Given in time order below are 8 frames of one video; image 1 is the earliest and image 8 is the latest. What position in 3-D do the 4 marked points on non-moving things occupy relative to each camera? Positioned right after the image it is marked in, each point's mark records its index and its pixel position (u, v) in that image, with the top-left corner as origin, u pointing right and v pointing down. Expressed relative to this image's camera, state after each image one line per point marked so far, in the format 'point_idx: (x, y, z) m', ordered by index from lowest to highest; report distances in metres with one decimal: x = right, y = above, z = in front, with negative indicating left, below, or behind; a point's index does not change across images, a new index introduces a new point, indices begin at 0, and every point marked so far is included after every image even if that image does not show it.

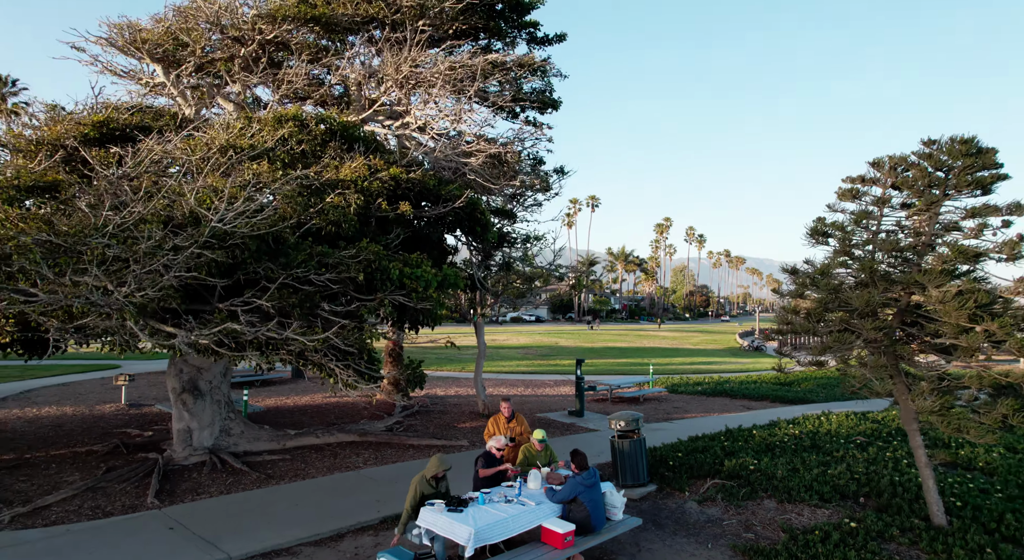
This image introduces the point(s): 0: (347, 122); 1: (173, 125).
0: (-2.3, +2.2, +9.2) m
1: (-4.9, +2.3, +9.5) m
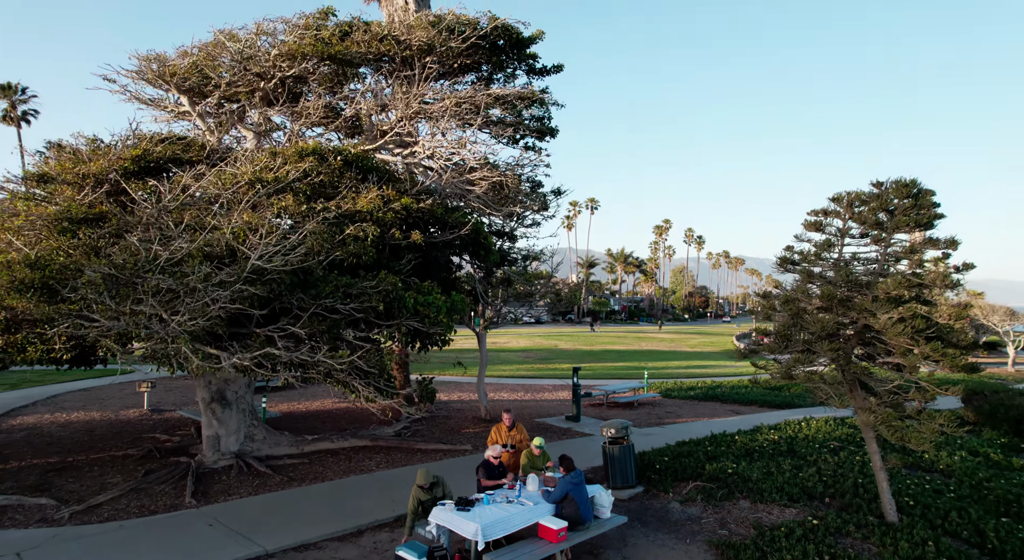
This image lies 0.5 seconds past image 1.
0: (-2.3, +1.9, +10.1) m
1: (-4.9, +2.0, +10.4) m
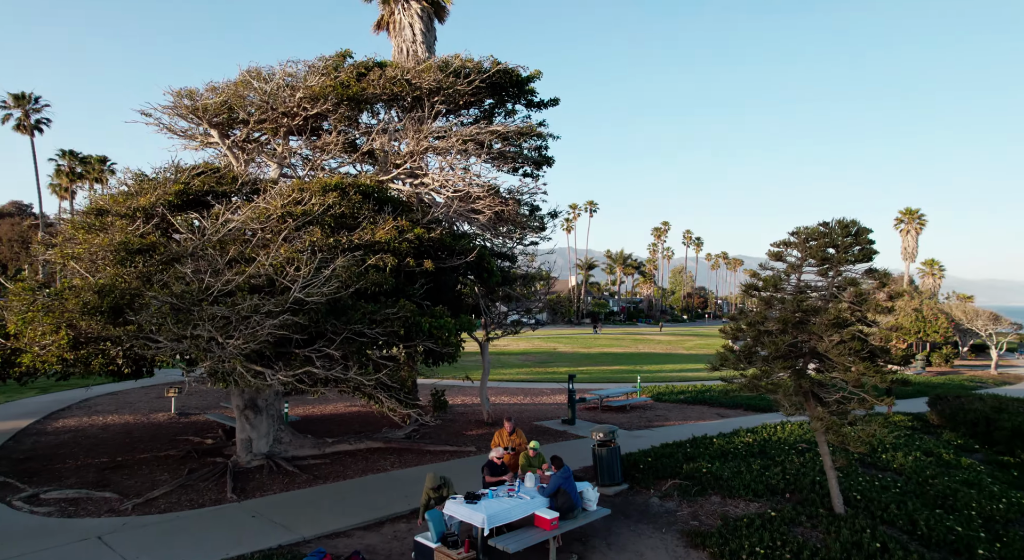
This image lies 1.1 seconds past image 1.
0: (-2.2, +1.6, +11.3) m
1: (-4.9, +1.6, +11.6) m
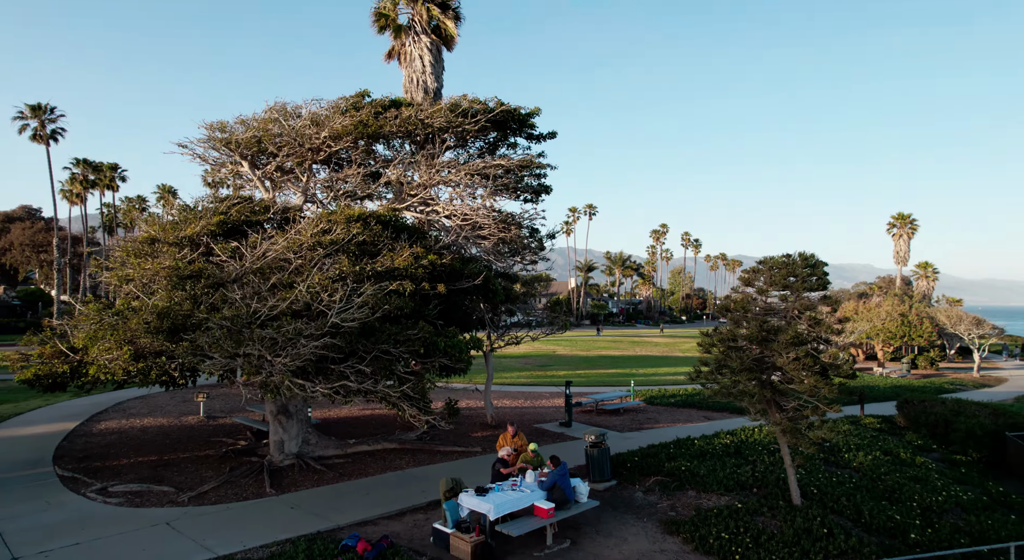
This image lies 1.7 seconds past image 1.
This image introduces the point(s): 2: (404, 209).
0: (-2.2, +1.2, +12.8) m
1: (-4.9, +1.2, +13.1) m
2: (-2.2, +1.5, +13.5) m
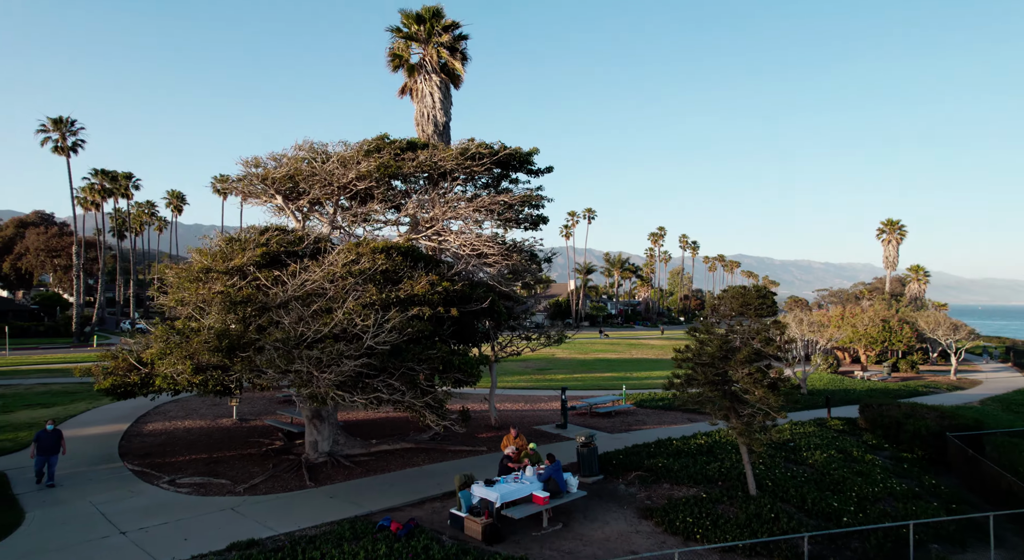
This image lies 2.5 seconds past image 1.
0: (-2.2, +0.7, +14.8) m
1: (-4.8, +0.7, +15.1) m
2: (-2.2, +1.0, +15.6) m
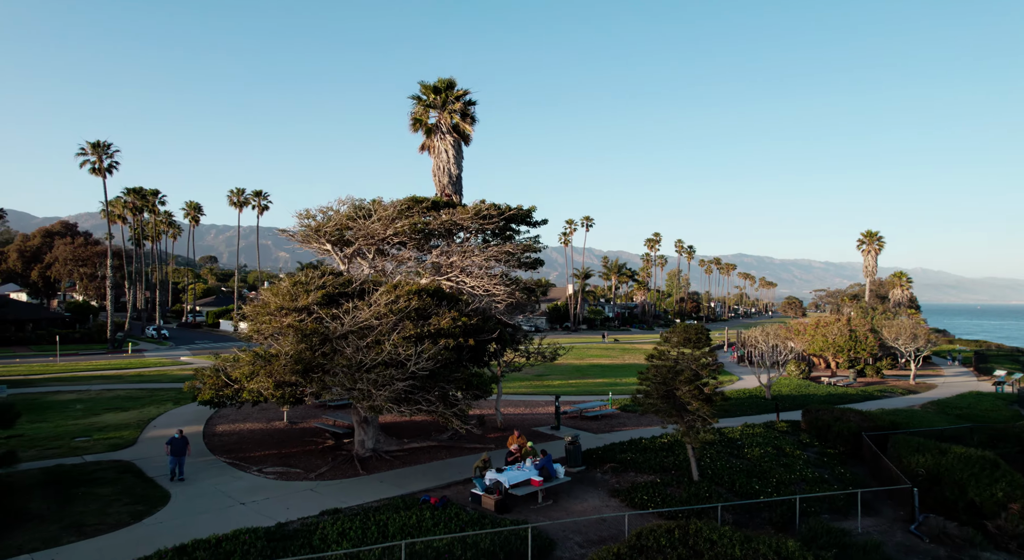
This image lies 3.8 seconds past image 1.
0: (-2.1, -0.3, +19.0) m
1: (-4.7, -0.3, +19.3) m
2: (-2.1, 0.0, +19.8) m
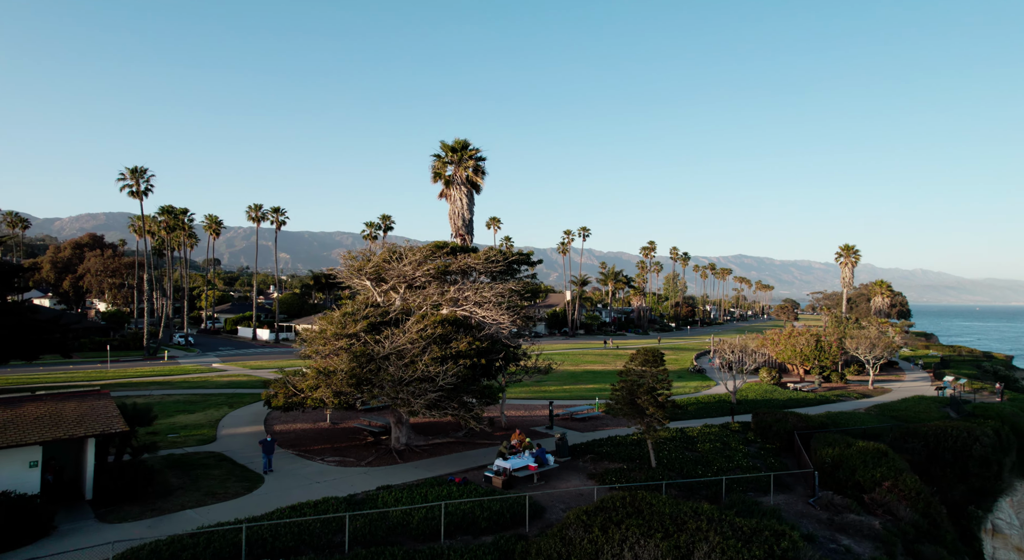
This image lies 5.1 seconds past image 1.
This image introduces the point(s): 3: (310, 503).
0: (-2.0, -1.5, +24.3) m
1: (-4.6, -1.4, +24.7) m
2: (-2.0, -1.2, +25.1) m
3: (-5.2, -5.7, +16.8) m
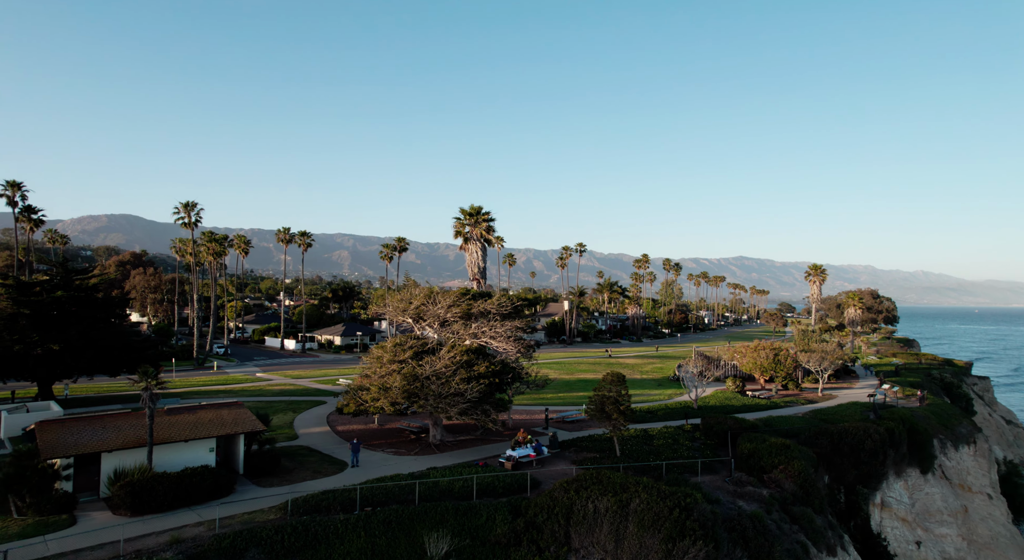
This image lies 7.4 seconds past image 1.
0: (-1.7, -3.5, +33.3) m
1: (-4.3, -3.4, +33.6) m
2: (-1.7, -3.2, +34.0) m
3: (-4.9, -7.7, +25.7) m
